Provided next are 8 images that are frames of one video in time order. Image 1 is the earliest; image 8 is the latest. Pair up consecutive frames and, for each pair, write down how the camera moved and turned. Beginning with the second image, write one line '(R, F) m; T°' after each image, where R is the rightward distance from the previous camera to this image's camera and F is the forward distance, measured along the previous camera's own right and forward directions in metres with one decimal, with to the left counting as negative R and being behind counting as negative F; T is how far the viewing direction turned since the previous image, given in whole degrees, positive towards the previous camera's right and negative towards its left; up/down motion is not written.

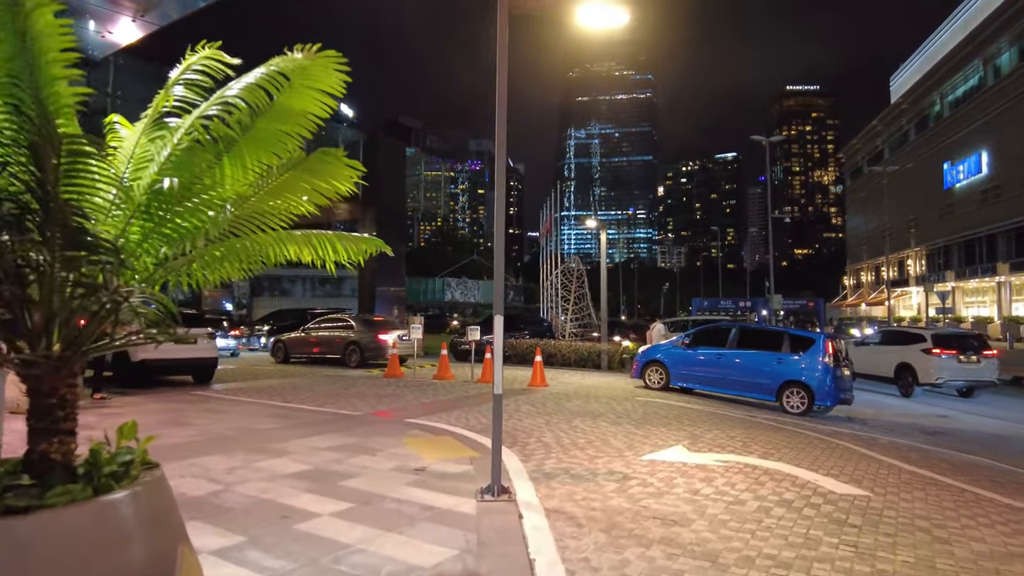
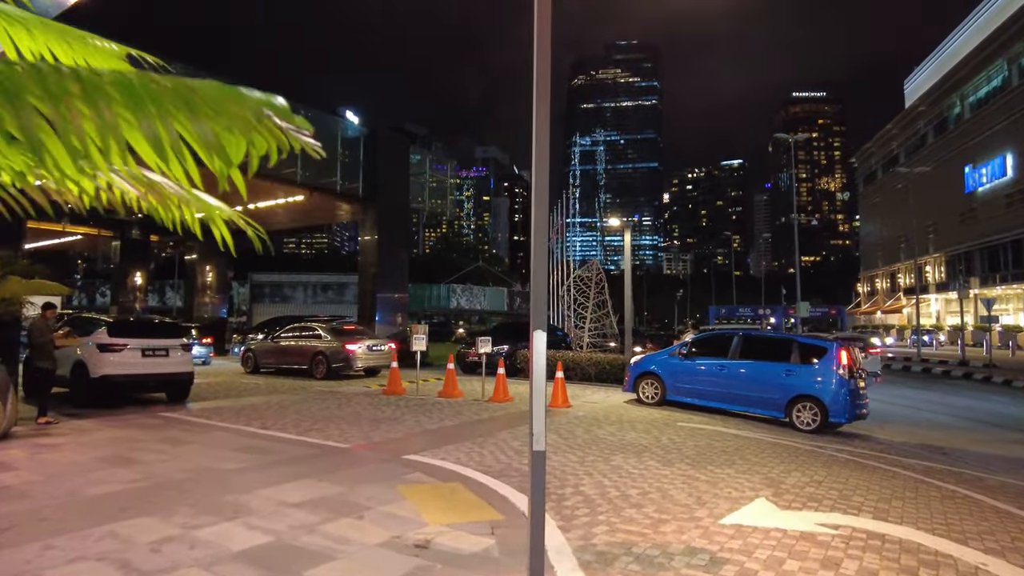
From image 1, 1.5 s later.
(-0.2, +1.8) m; 0°
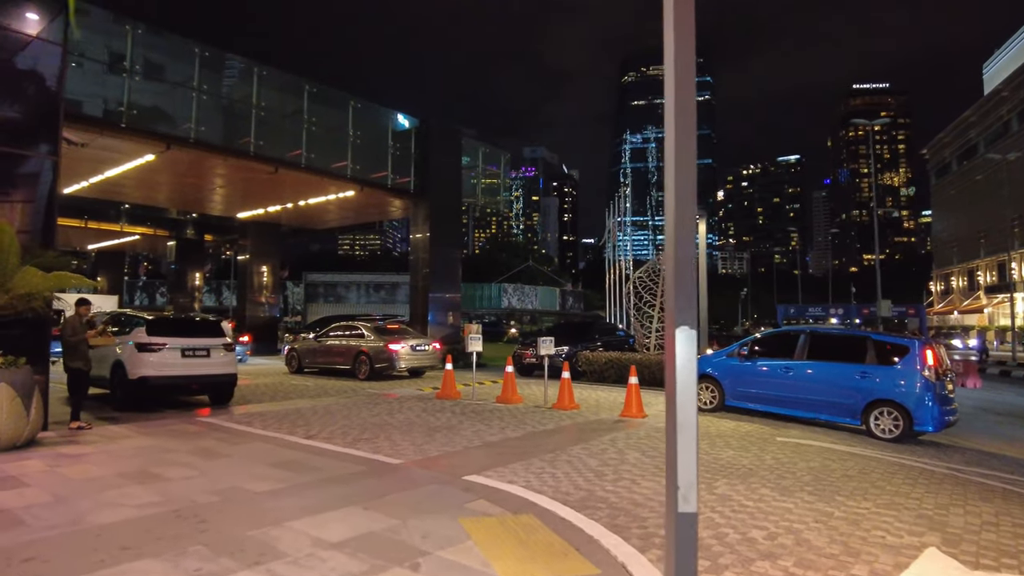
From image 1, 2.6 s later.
(-0.3, +1.2) m; -4°
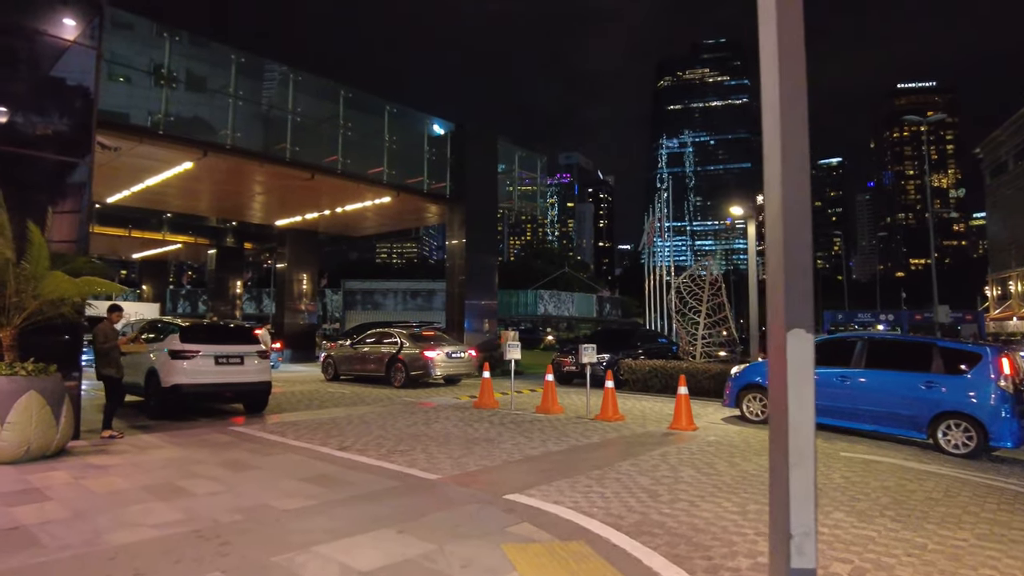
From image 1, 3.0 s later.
(-0.1, +0.5) m; -3°
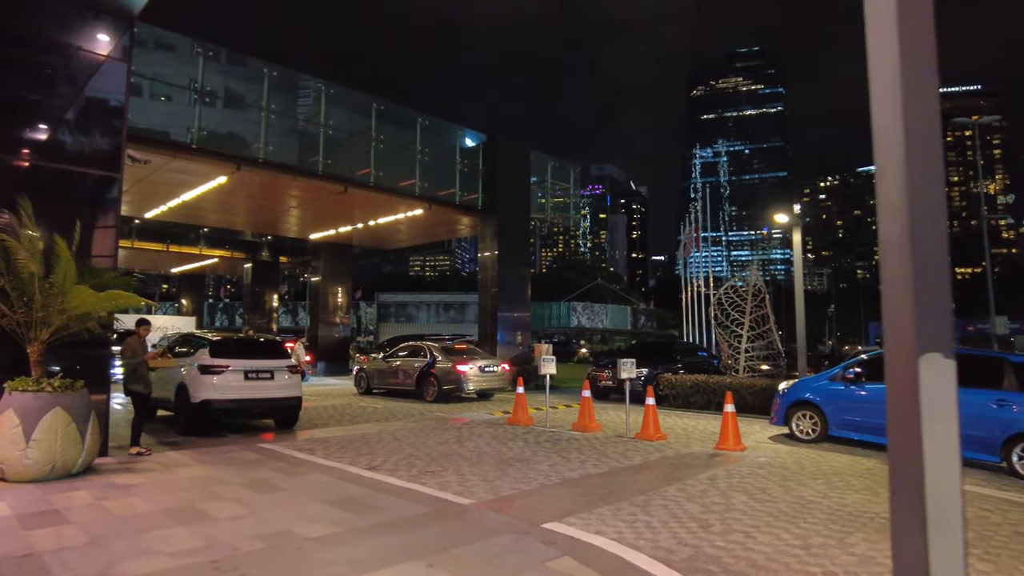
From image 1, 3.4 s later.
(0.0, +0.4) m; -3°
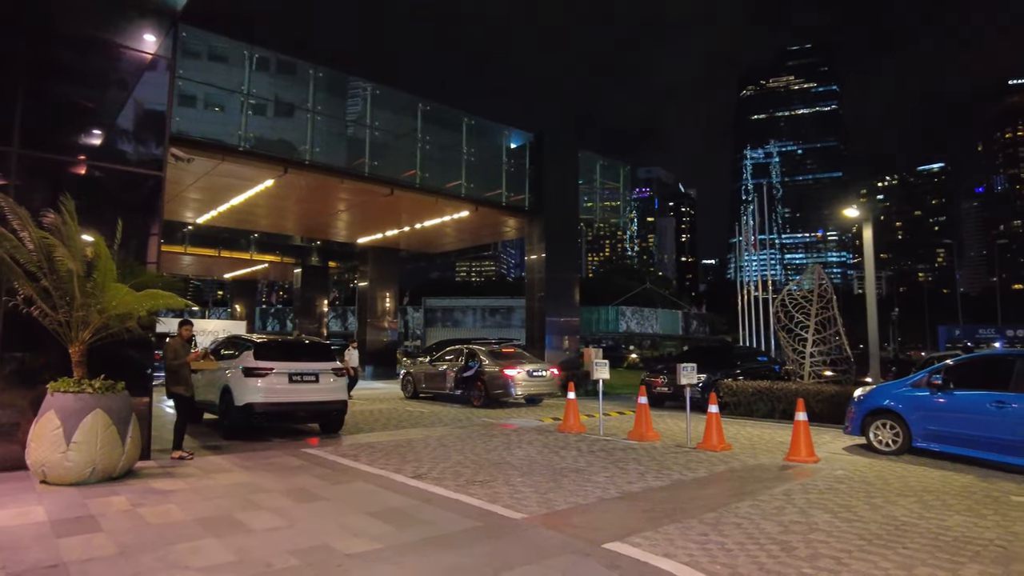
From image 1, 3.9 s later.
(-0.1, +0.5) m; -4°
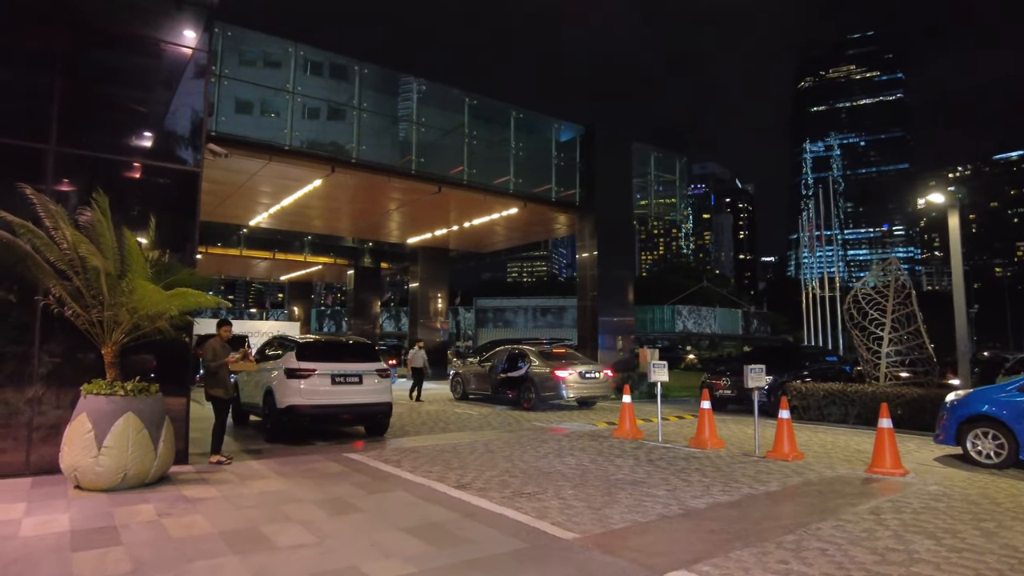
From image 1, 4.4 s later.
(0.0, +0.6) m; -5°
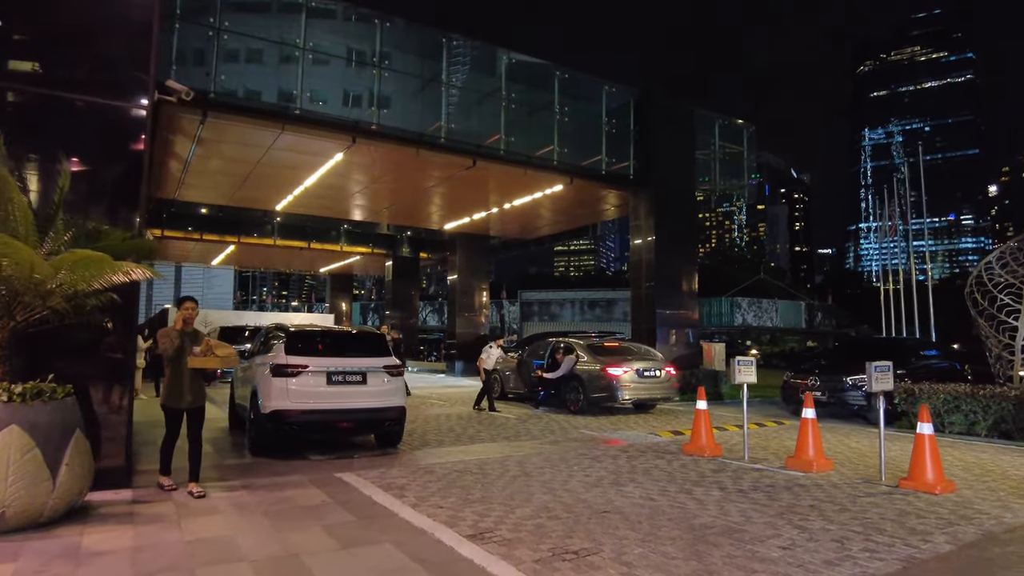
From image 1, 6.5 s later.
(+0.1, +2.2) m; -4°
